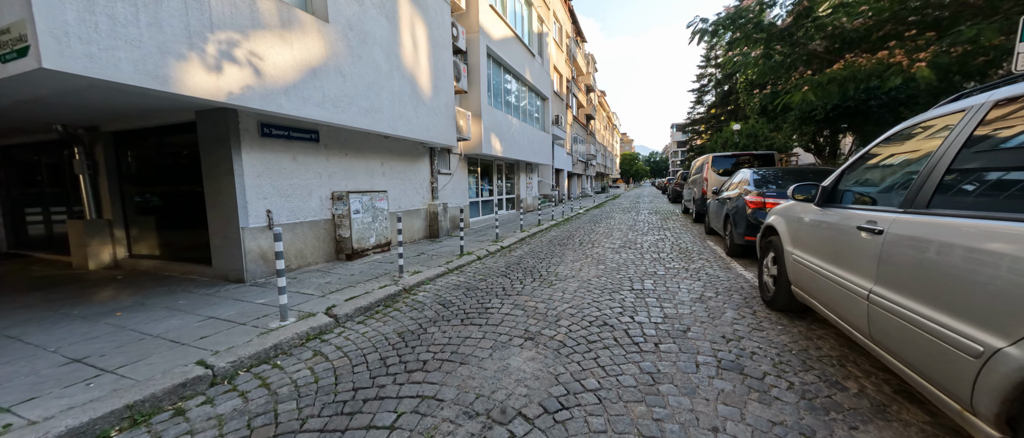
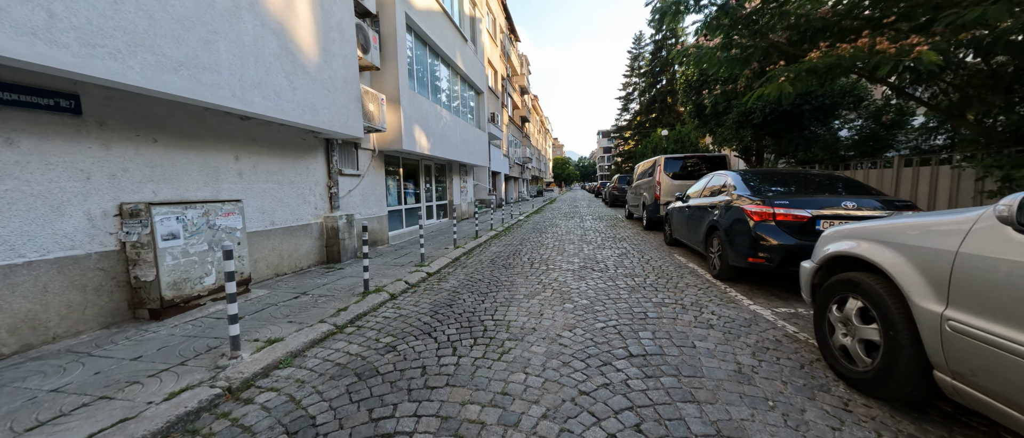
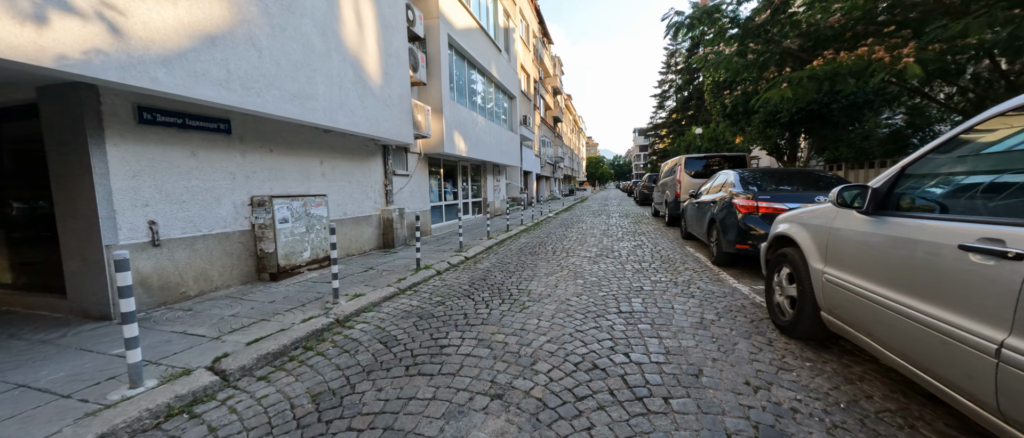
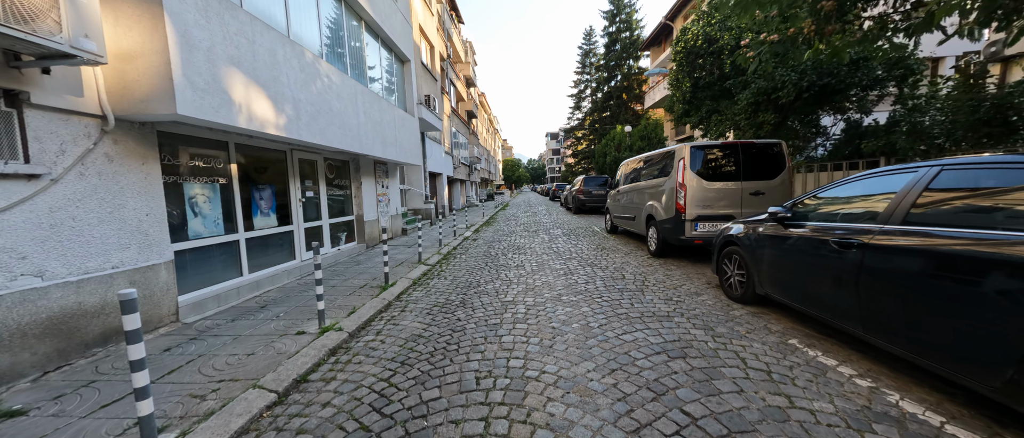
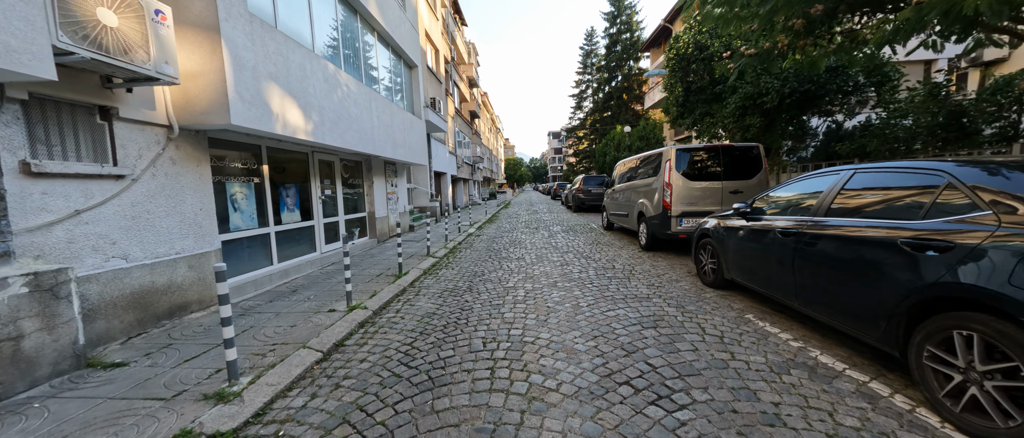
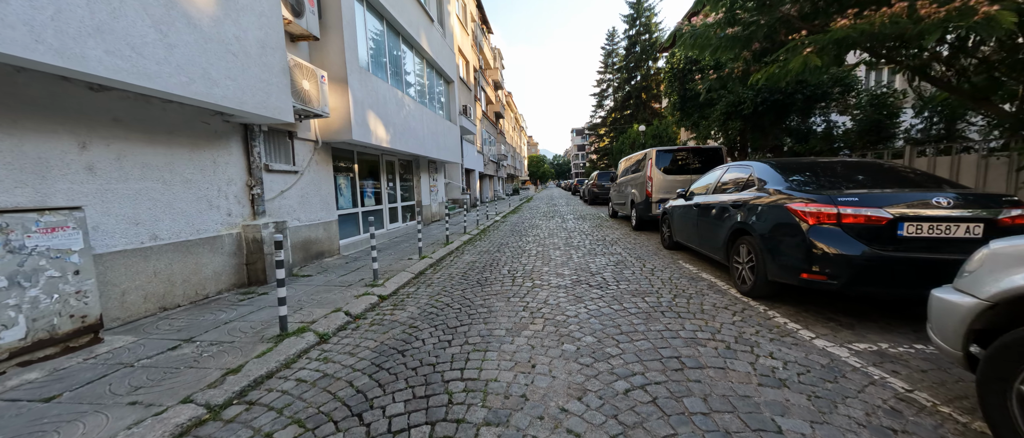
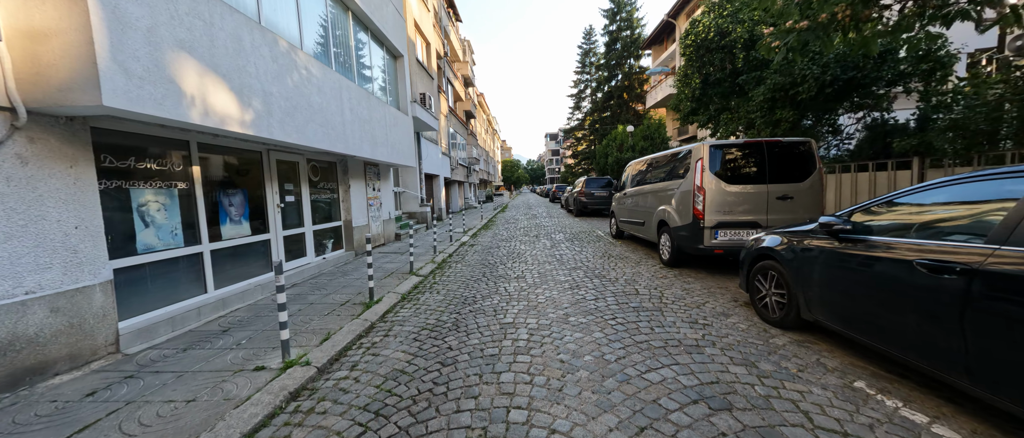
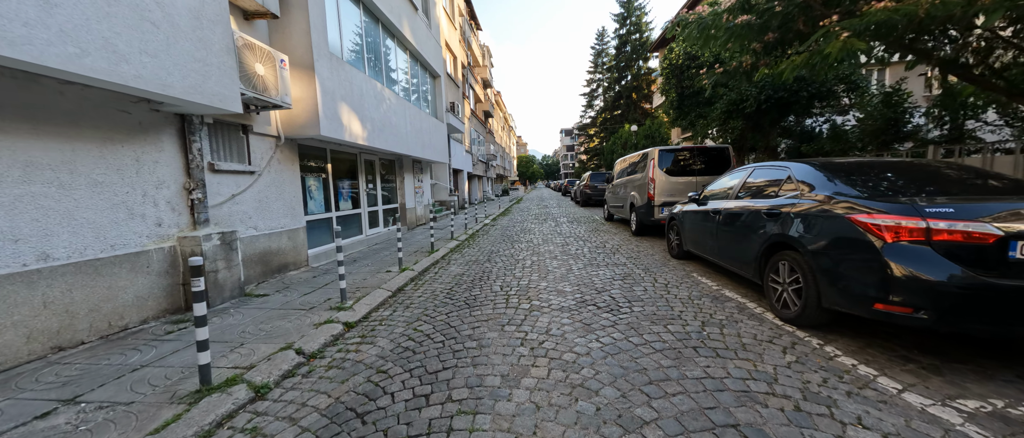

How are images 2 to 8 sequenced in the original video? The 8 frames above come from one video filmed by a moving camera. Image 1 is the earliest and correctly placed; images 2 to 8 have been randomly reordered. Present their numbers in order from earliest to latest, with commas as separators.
3, 2, 6, 8, 5, 4, 7
